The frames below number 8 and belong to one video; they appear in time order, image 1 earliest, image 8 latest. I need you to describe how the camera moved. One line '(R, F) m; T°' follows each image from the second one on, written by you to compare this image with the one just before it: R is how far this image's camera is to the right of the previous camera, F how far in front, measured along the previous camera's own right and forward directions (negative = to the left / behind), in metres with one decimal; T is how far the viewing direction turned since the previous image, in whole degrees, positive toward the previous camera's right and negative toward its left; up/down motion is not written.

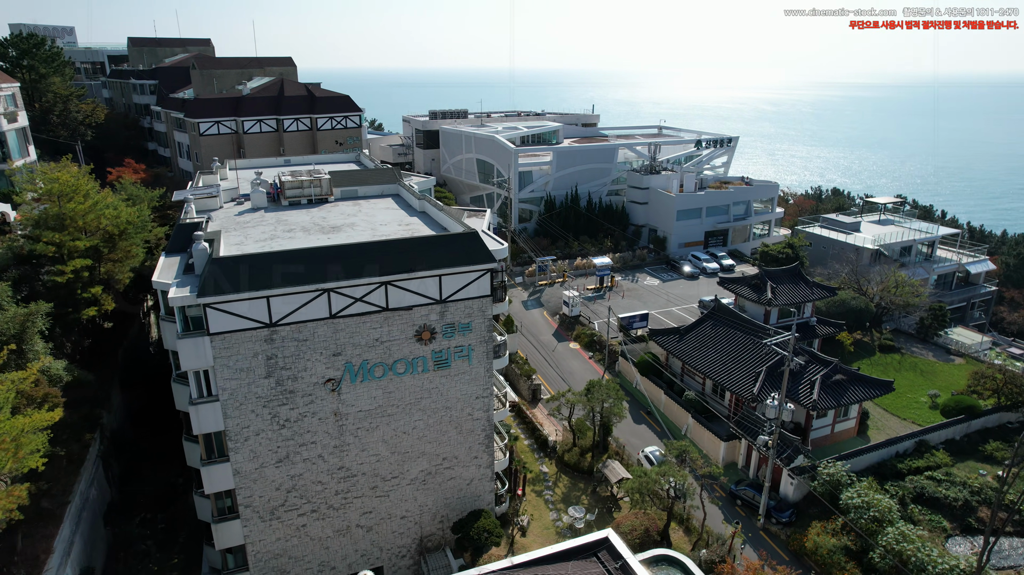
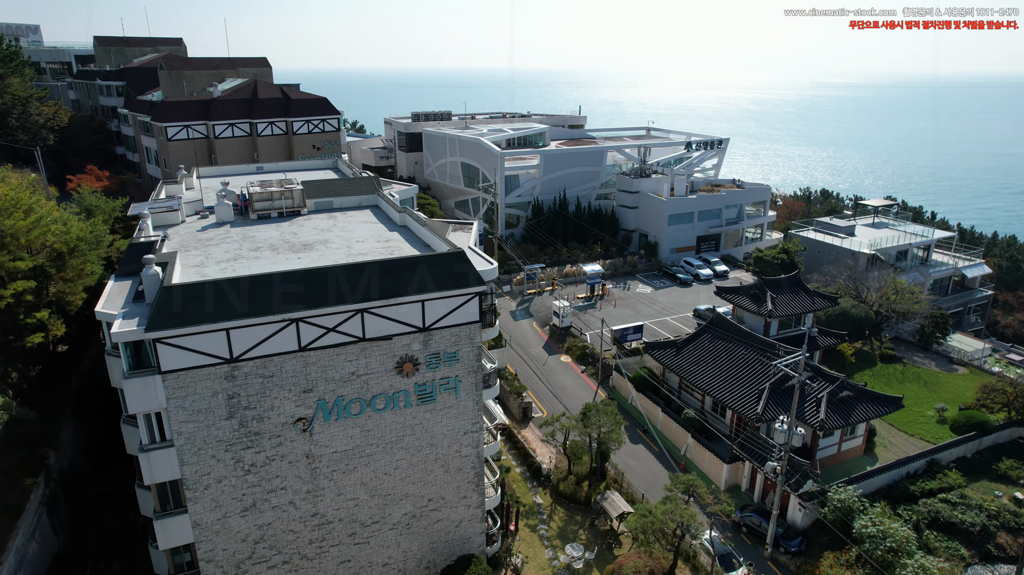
(-0.2, +1.9) m; +1°
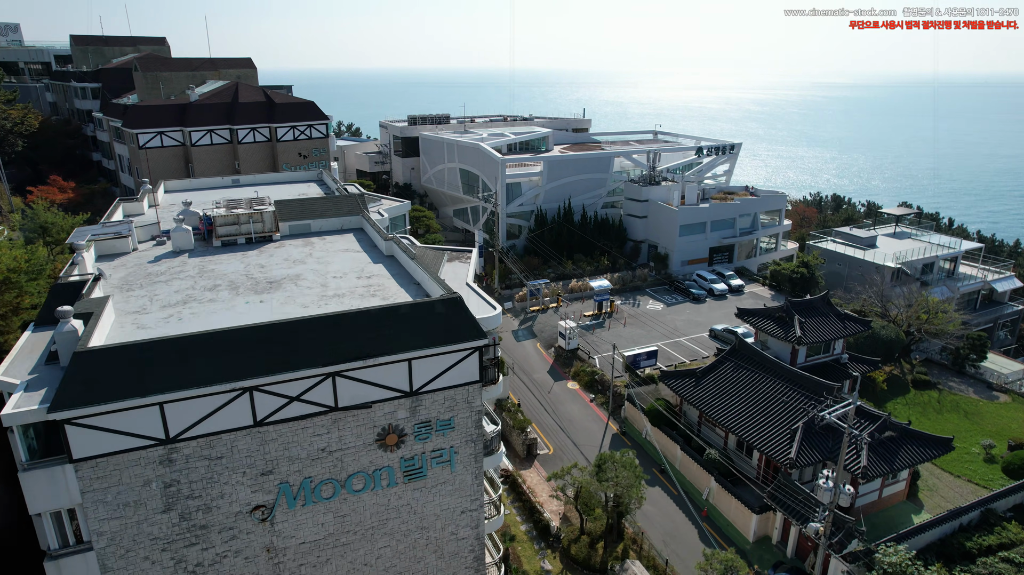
(-0.2, +3.1) m; 0°
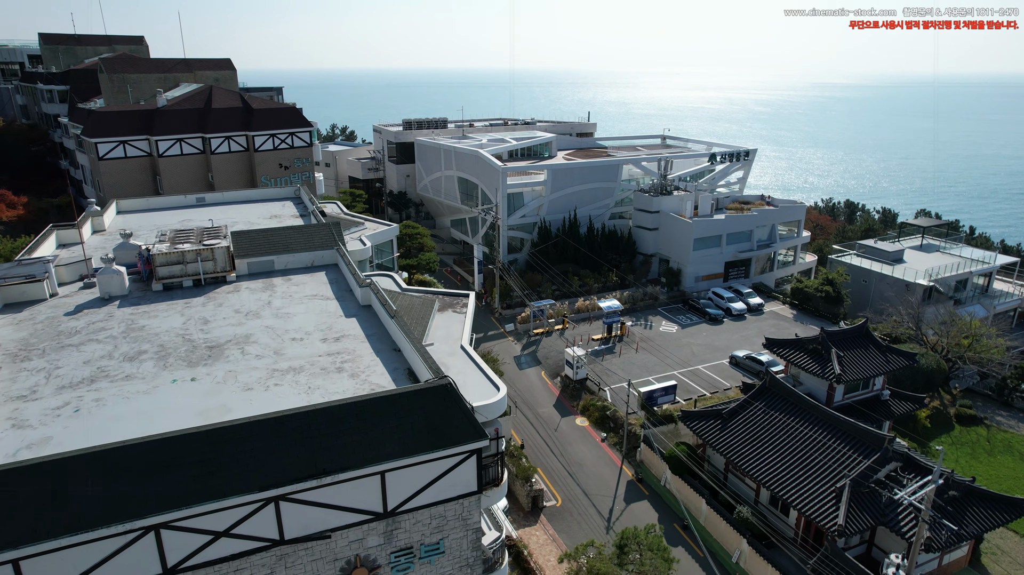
(-0.1, +3.5) m; 0°
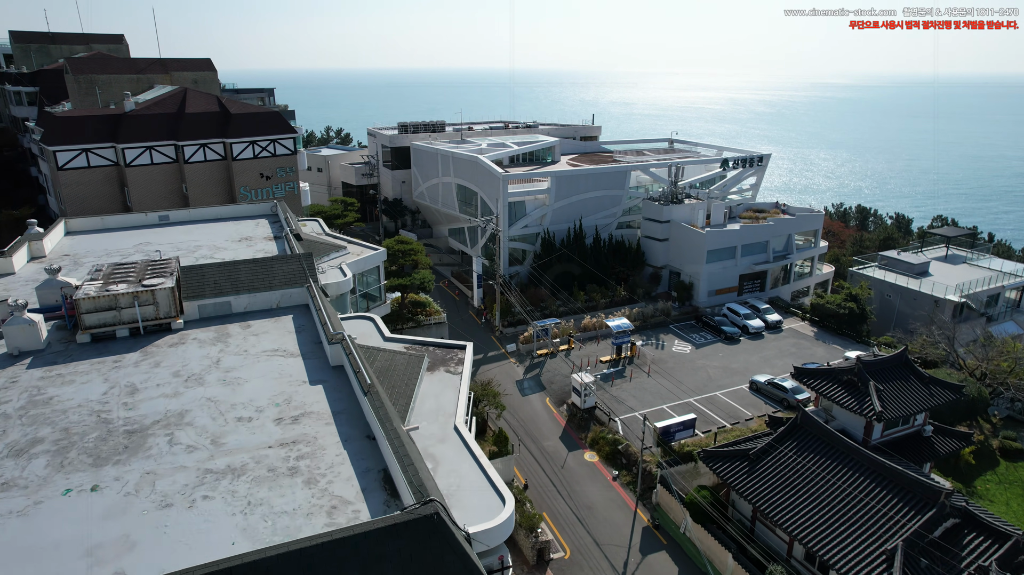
(-0.1, +2.9) m; 0°
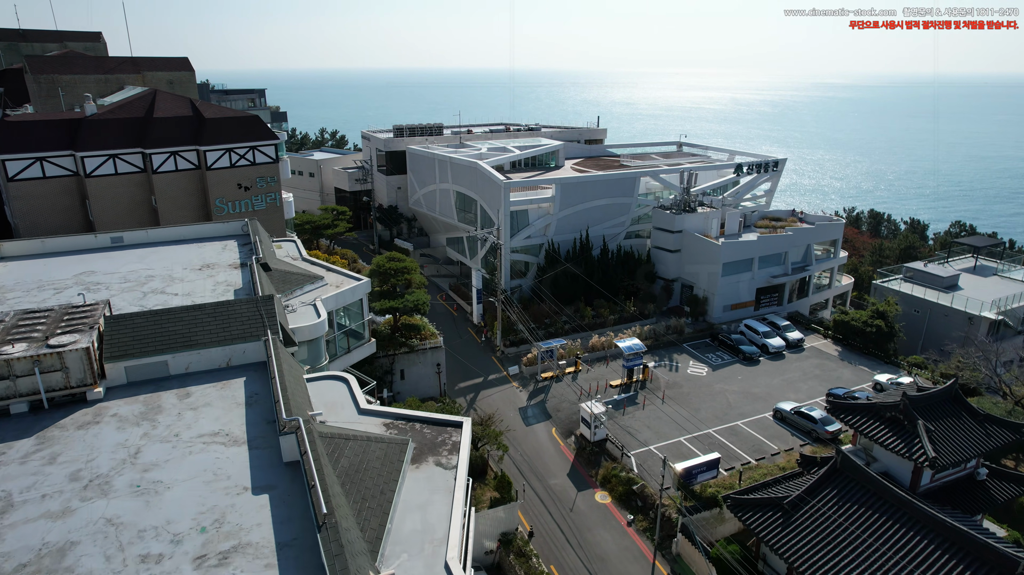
(-0.2, +2.9) m; 0°
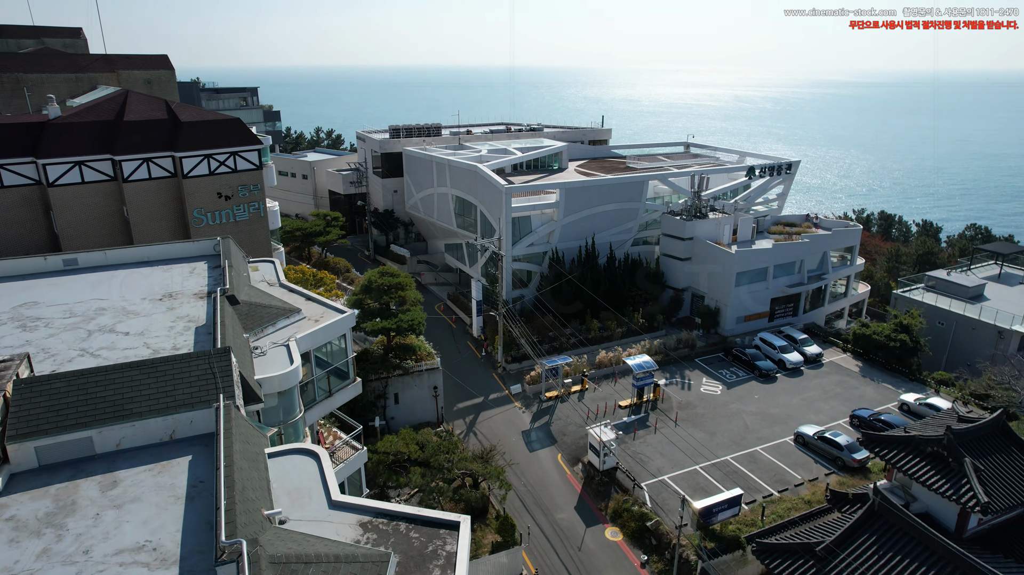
(-0.1, +2.2) m; 0°
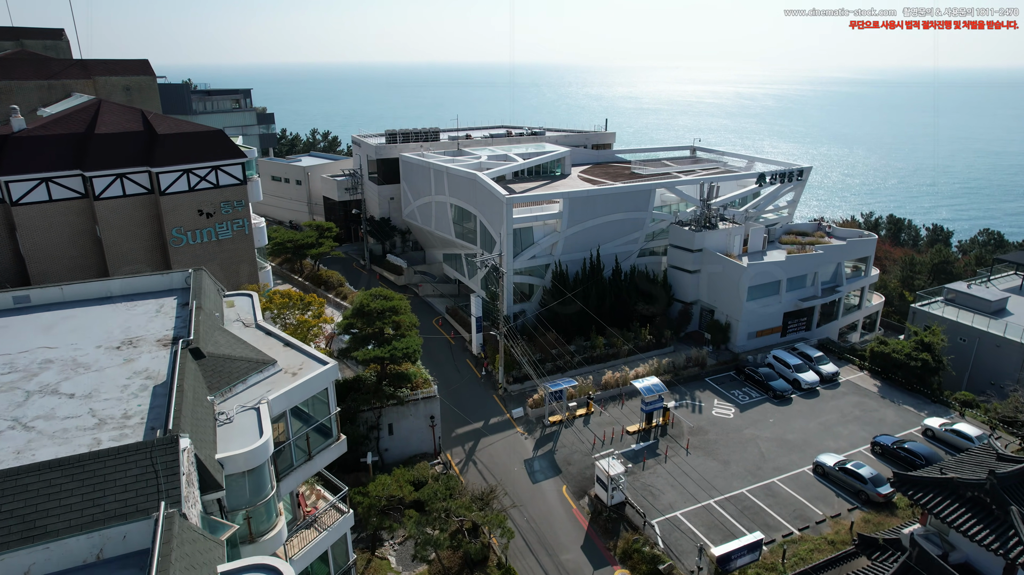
(-0.1, +1.8) m; 0°
